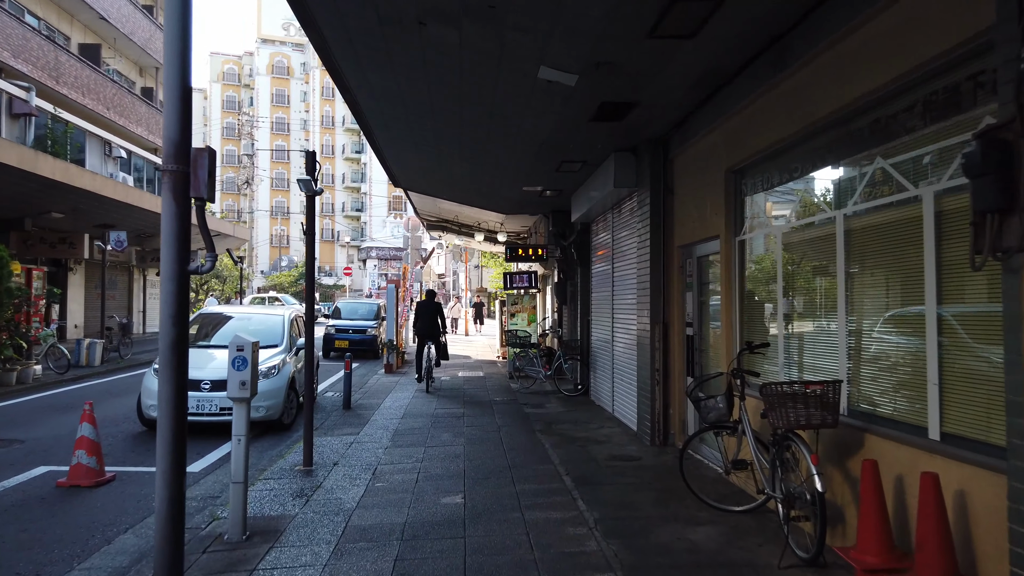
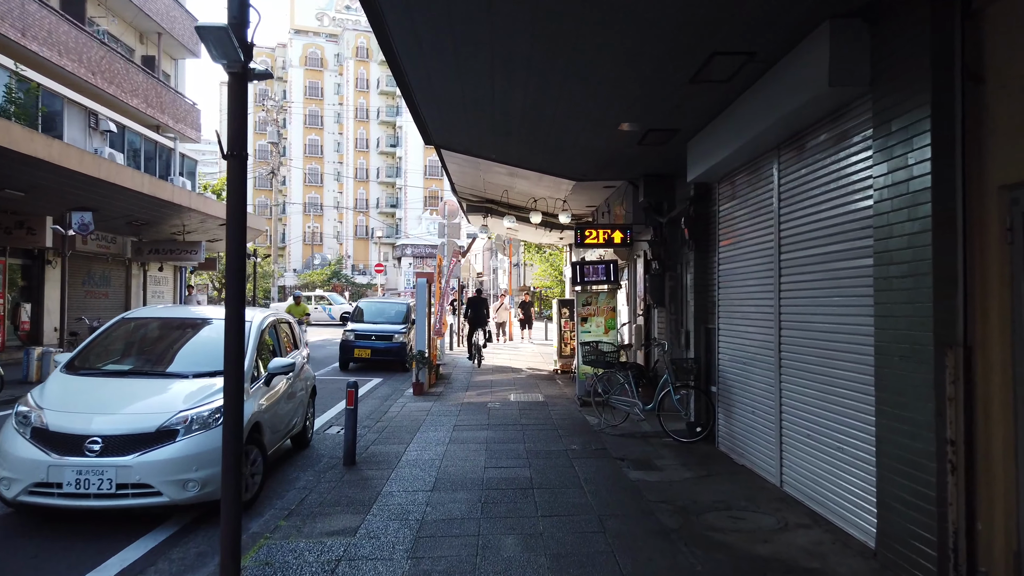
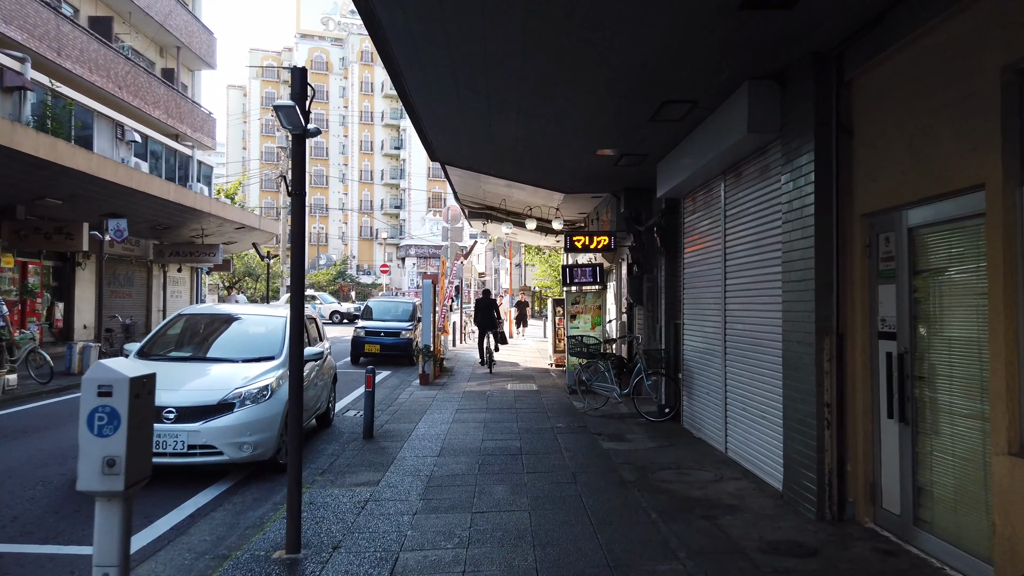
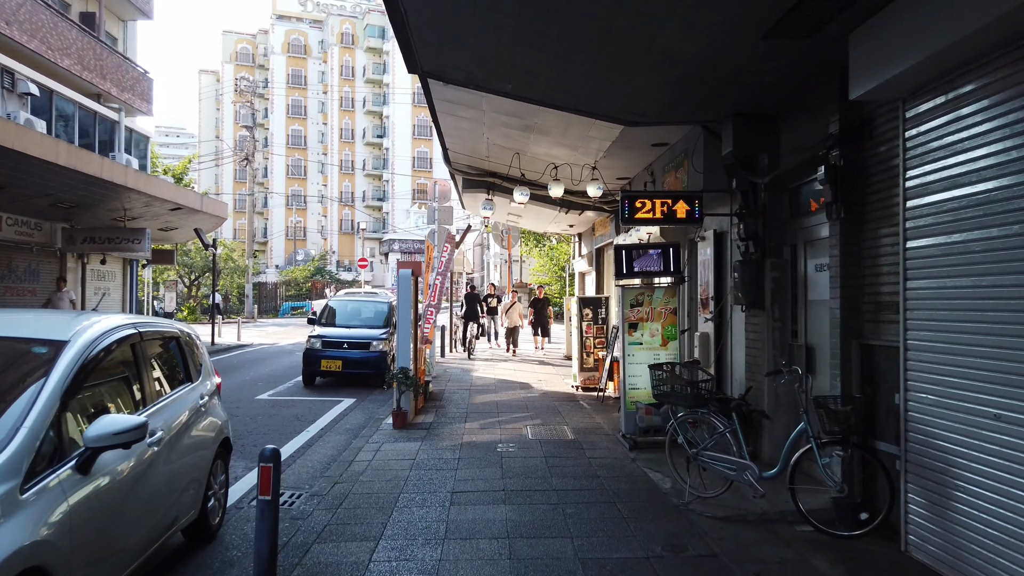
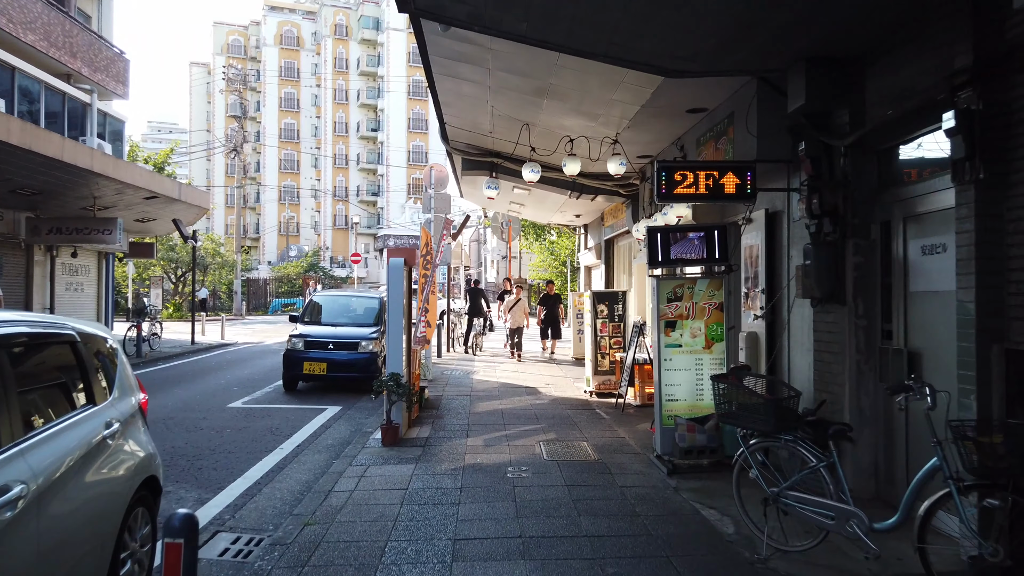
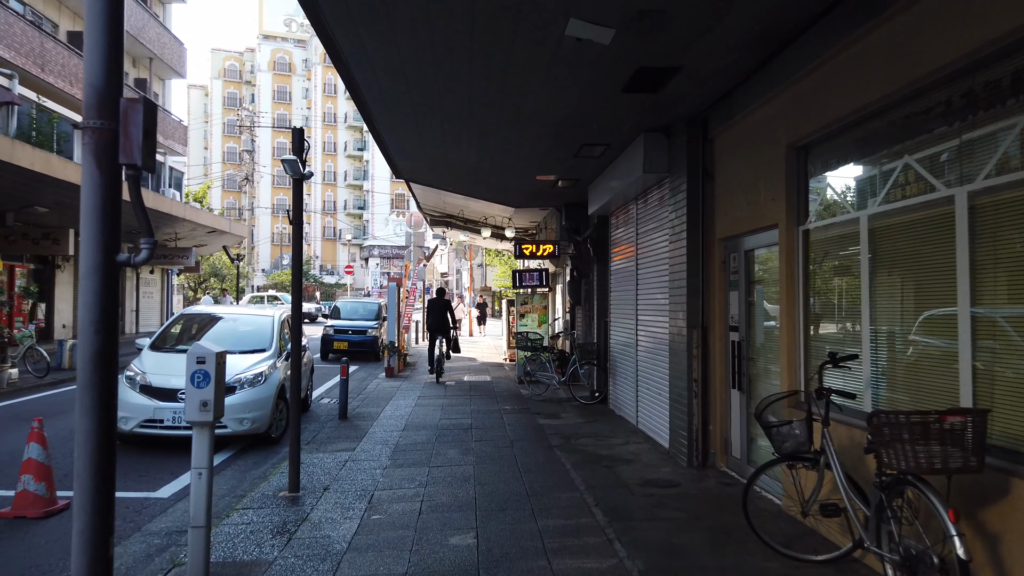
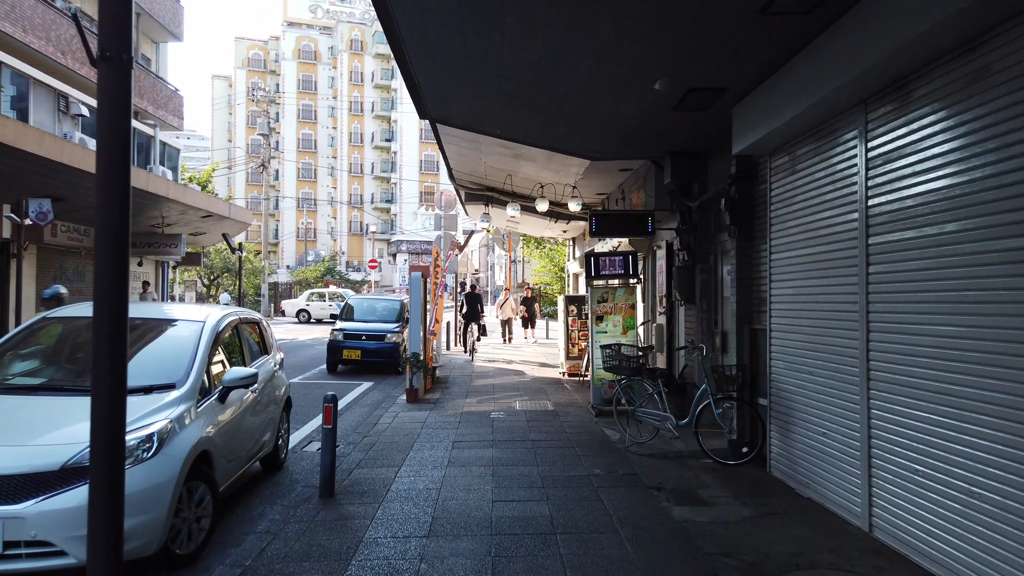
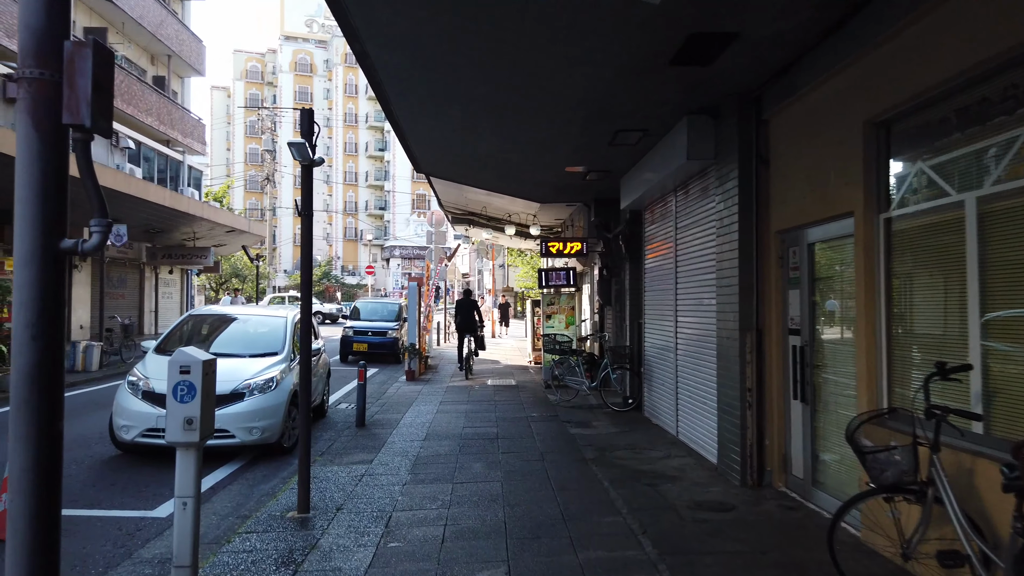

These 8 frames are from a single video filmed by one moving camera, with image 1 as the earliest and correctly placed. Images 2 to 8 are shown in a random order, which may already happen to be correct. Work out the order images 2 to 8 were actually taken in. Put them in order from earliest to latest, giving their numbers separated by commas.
6, 8, 3, 2, 7, 4, 5
